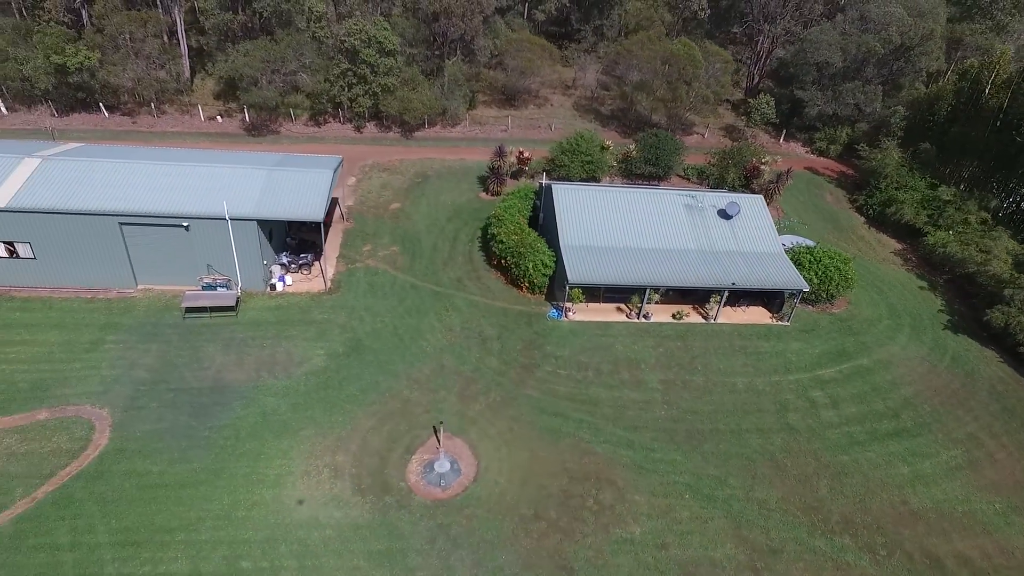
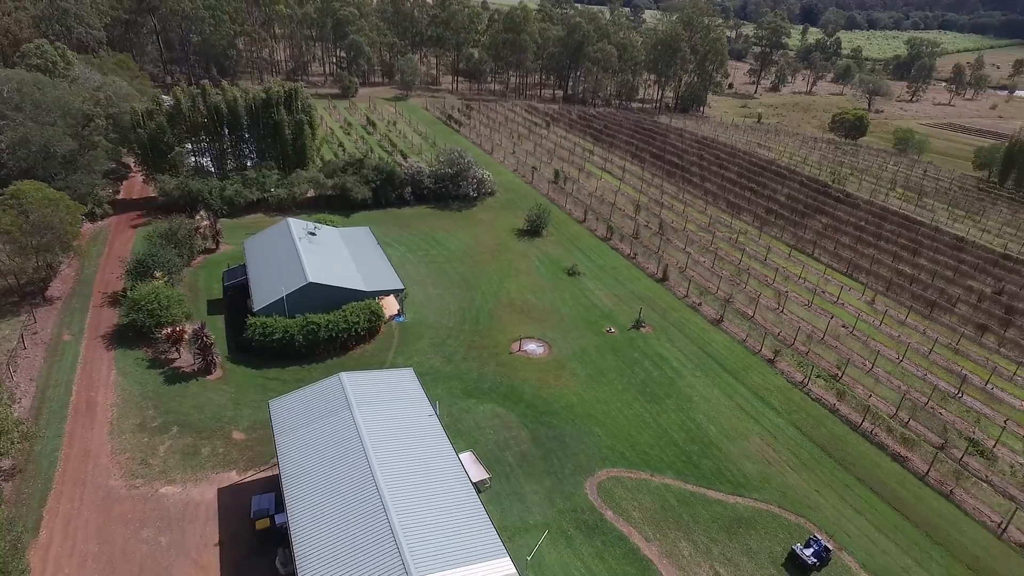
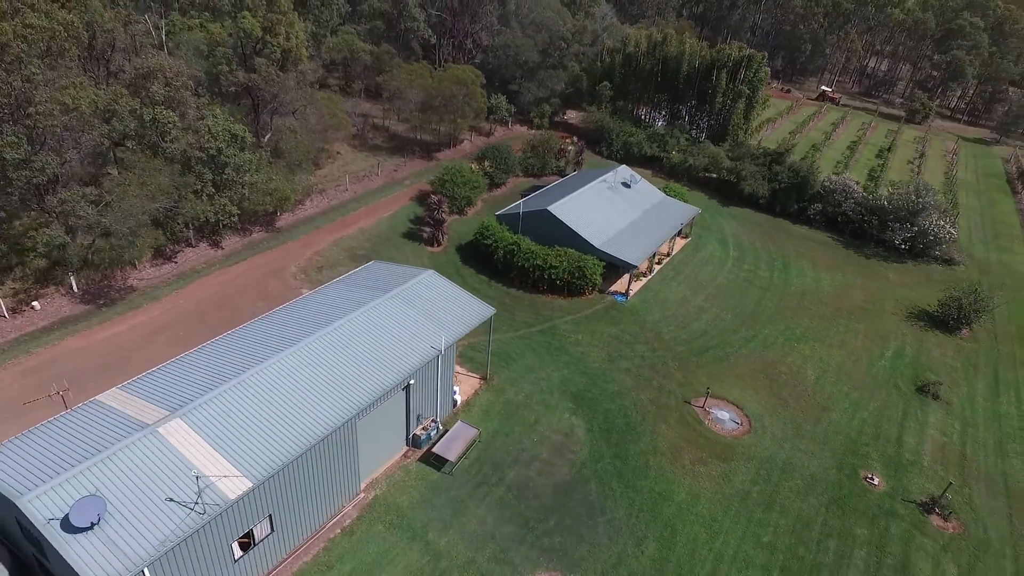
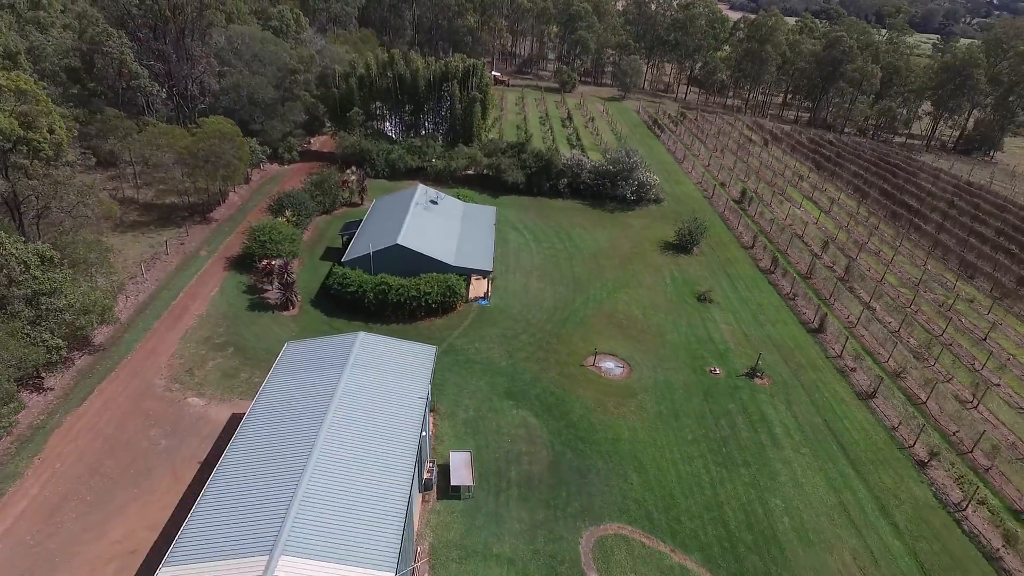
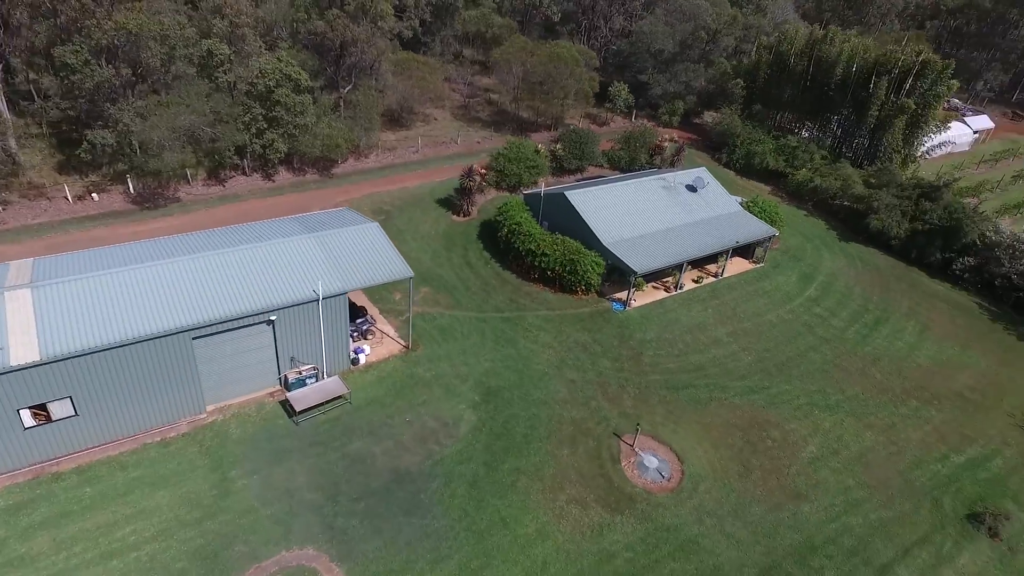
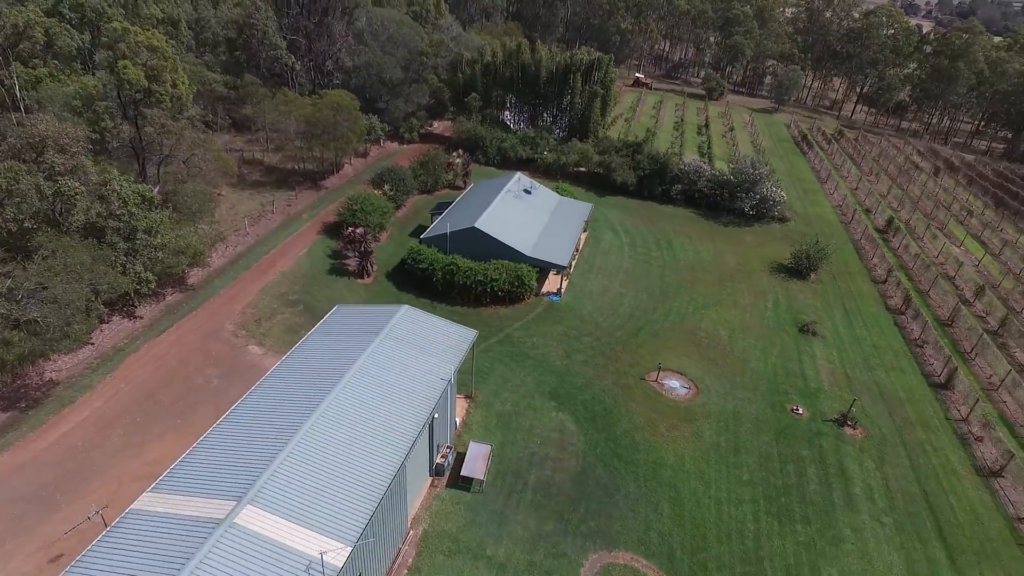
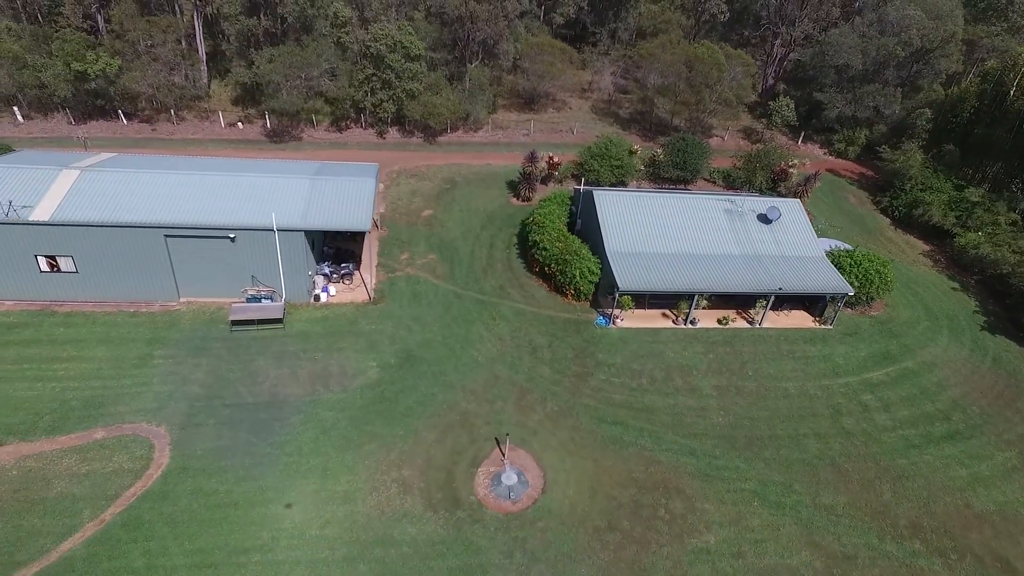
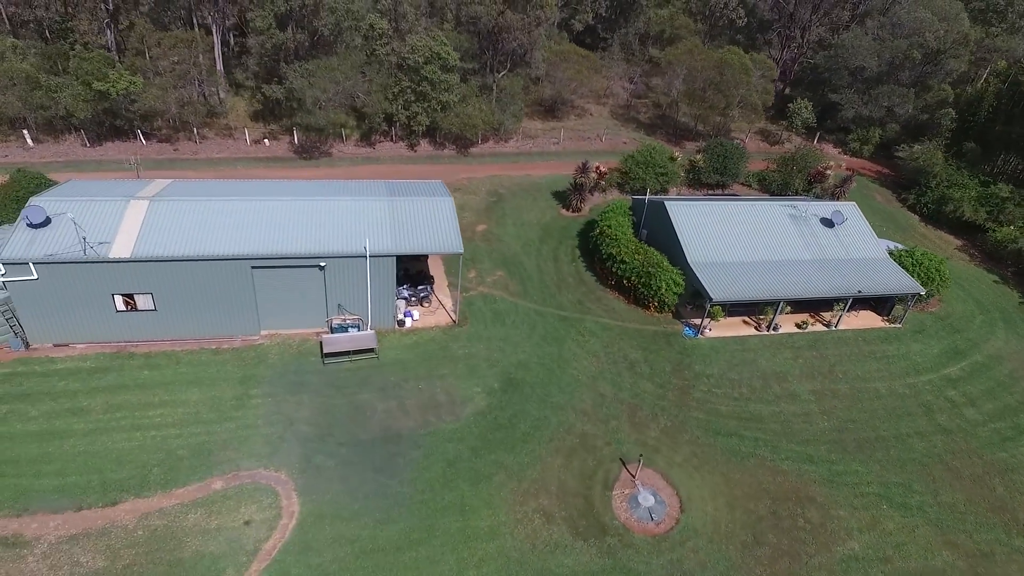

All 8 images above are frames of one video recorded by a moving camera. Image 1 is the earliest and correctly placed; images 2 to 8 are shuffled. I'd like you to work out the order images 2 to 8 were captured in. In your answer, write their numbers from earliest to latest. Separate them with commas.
7, 8, 5, 3, 6, 4, 2
